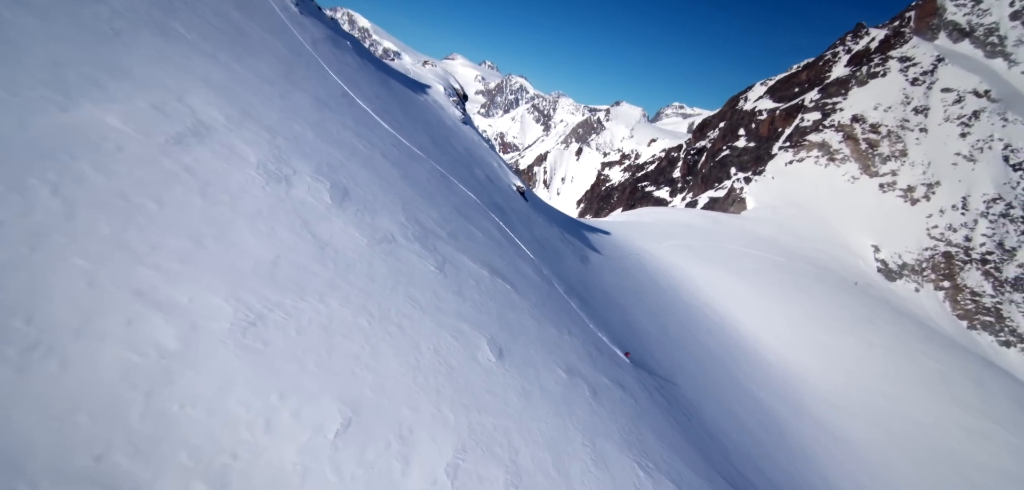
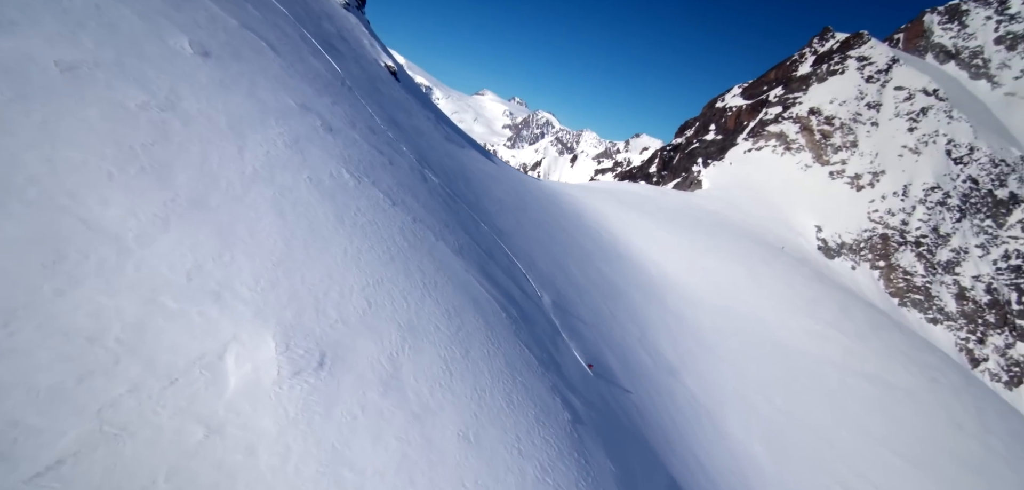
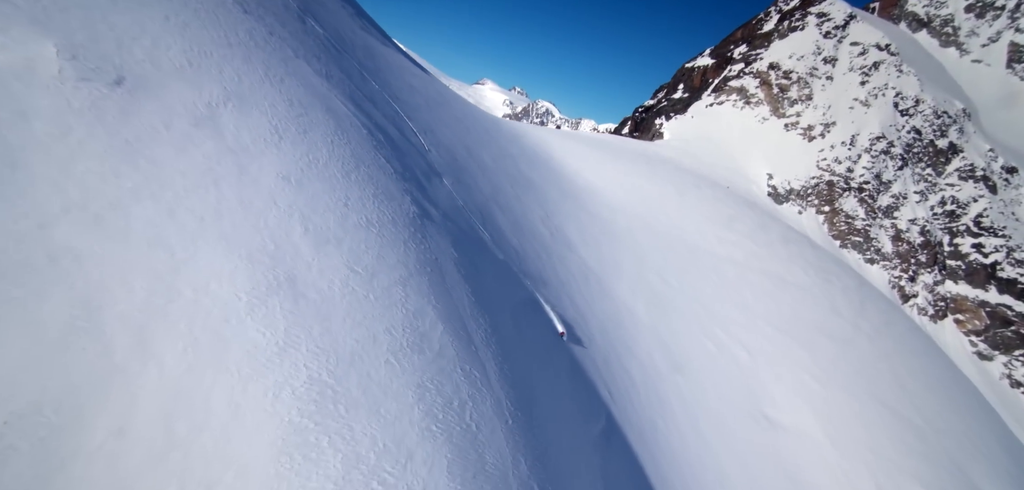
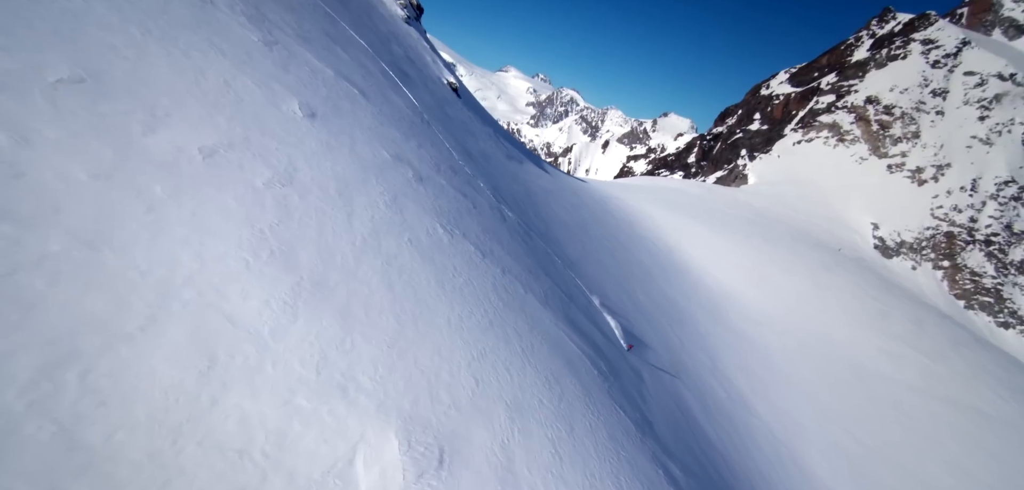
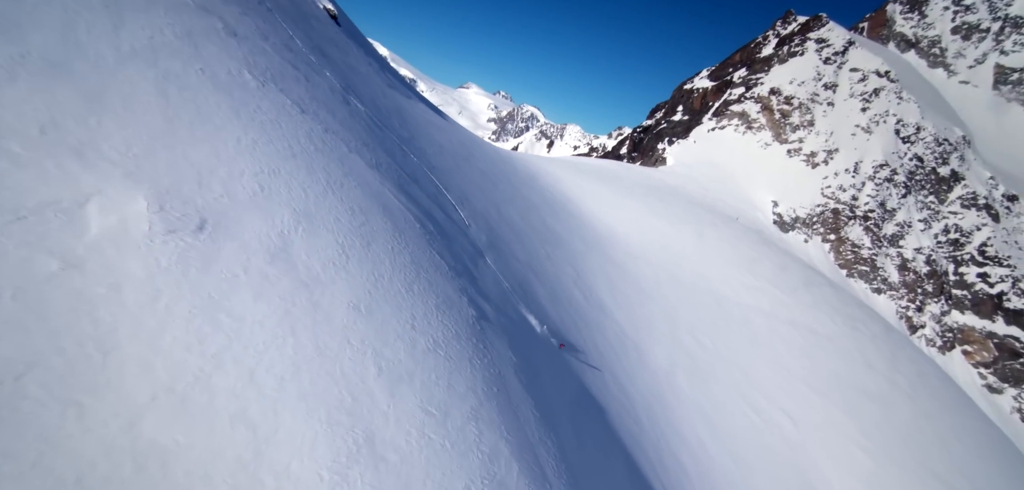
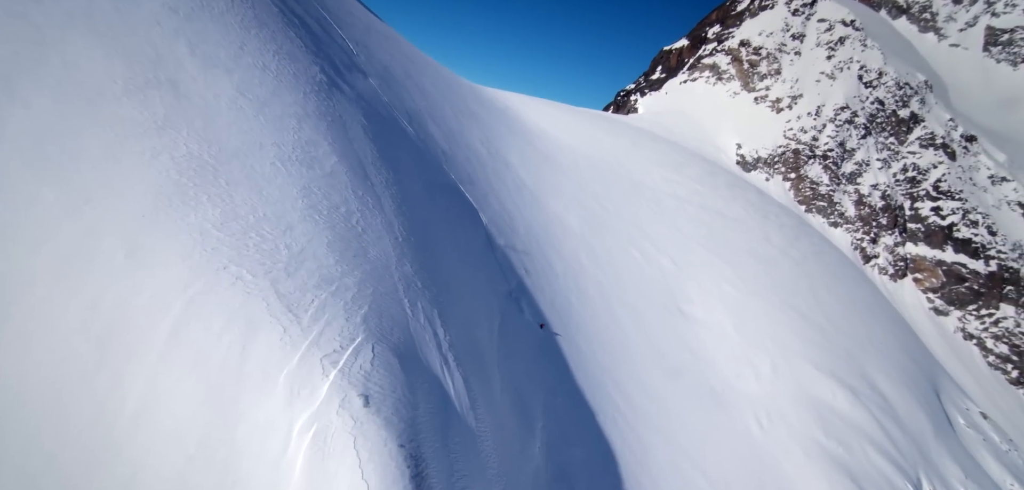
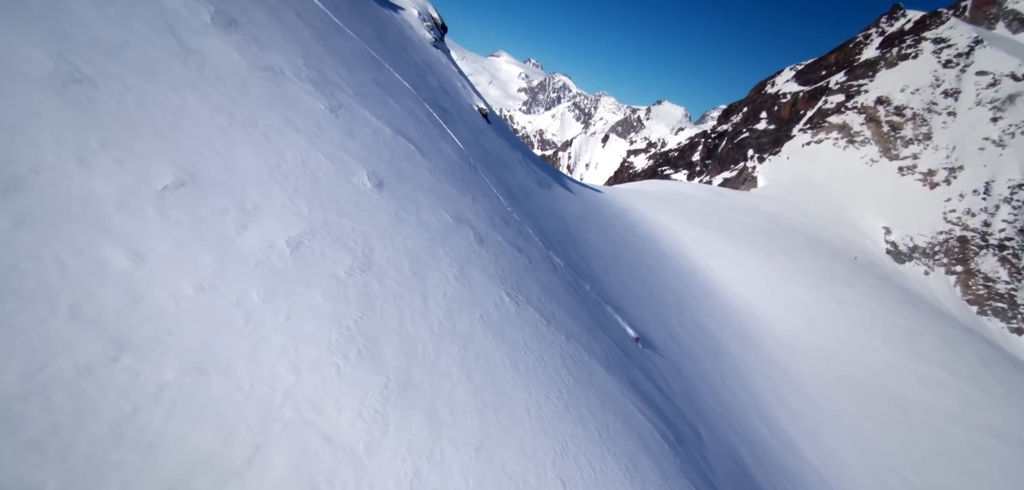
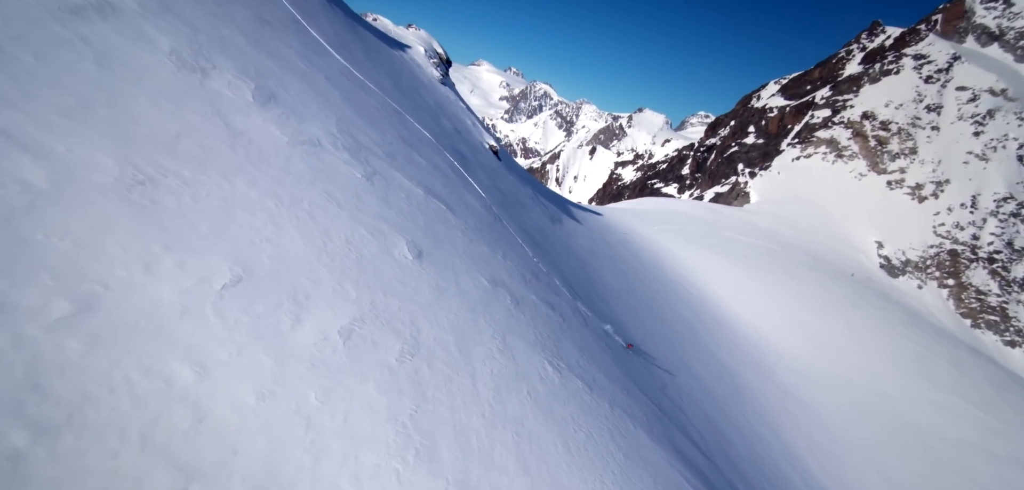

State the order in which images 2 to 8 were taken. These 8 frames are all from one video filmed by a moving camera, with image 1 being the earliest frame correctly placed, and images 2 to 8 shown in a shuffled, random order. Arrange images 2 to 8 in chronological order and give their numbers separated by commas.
8, 7, 4, 2, 5, 3, 6
